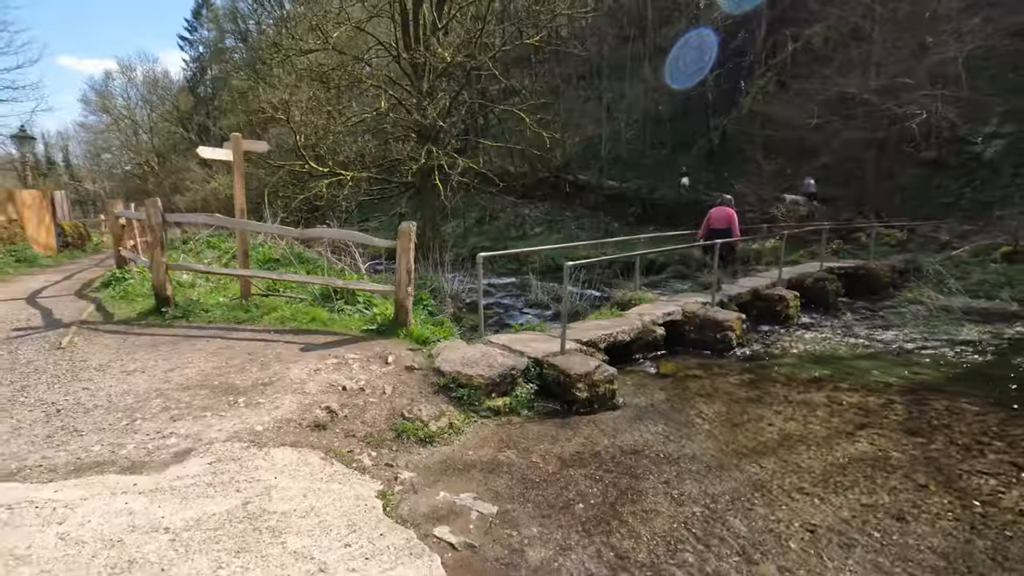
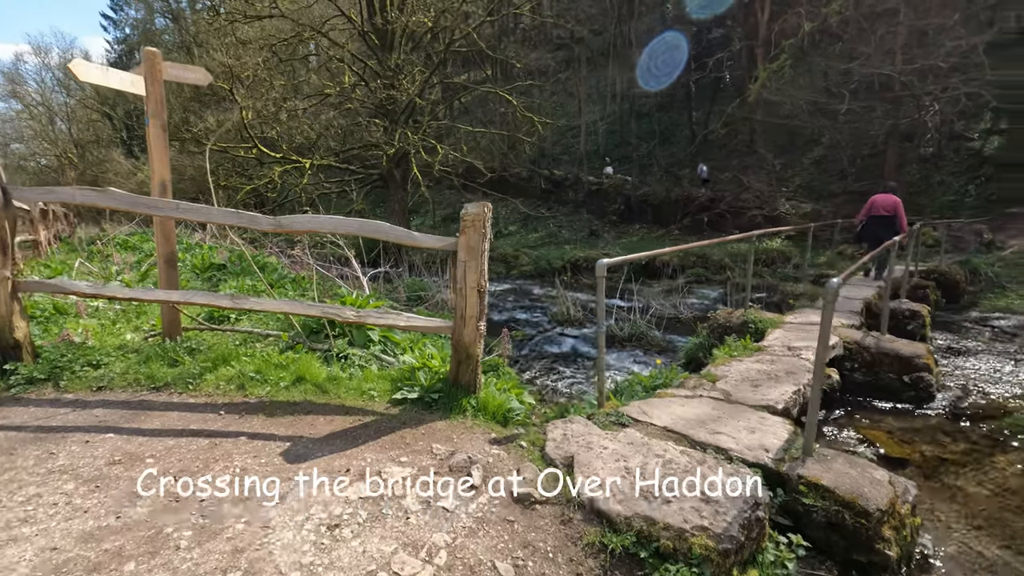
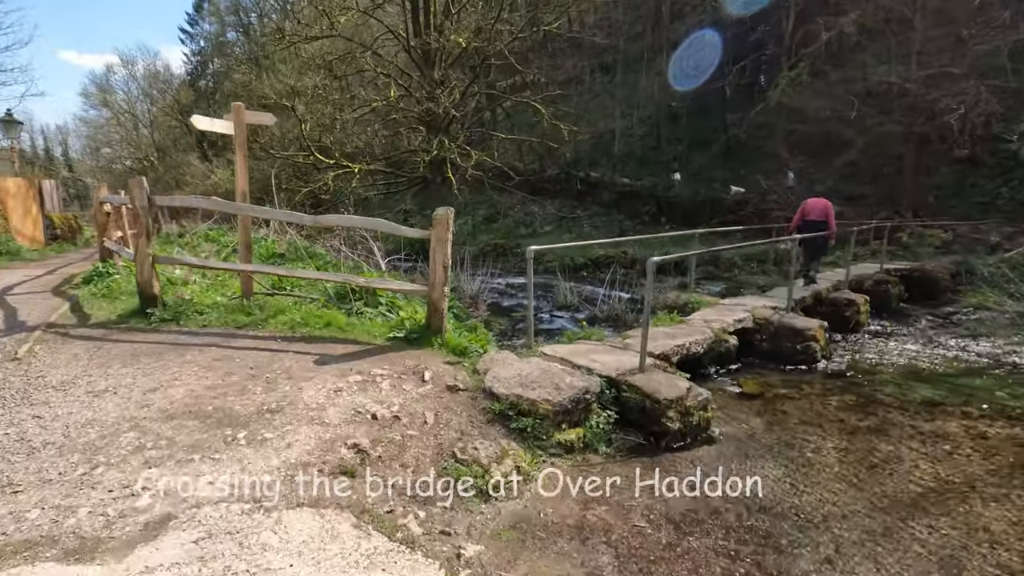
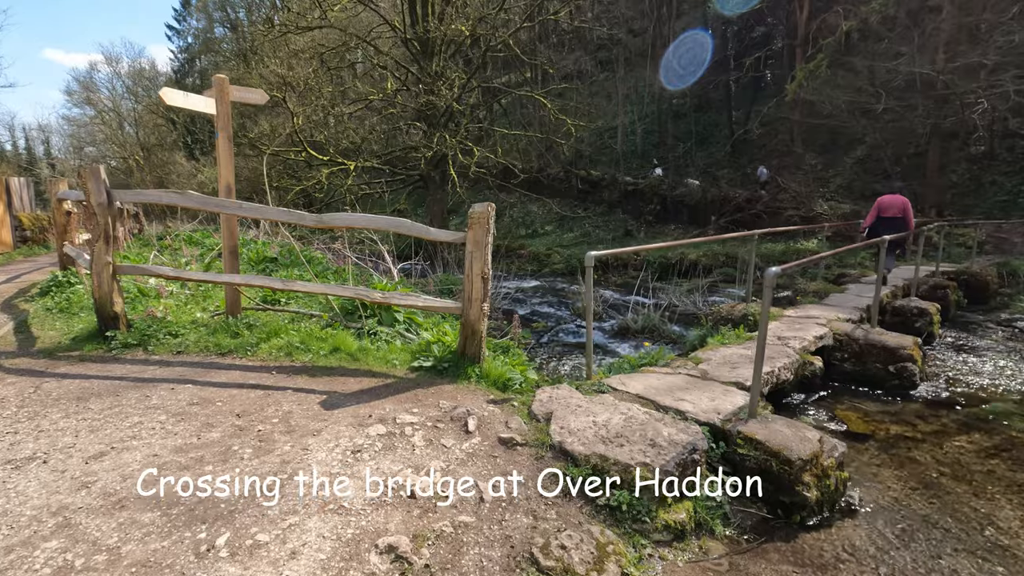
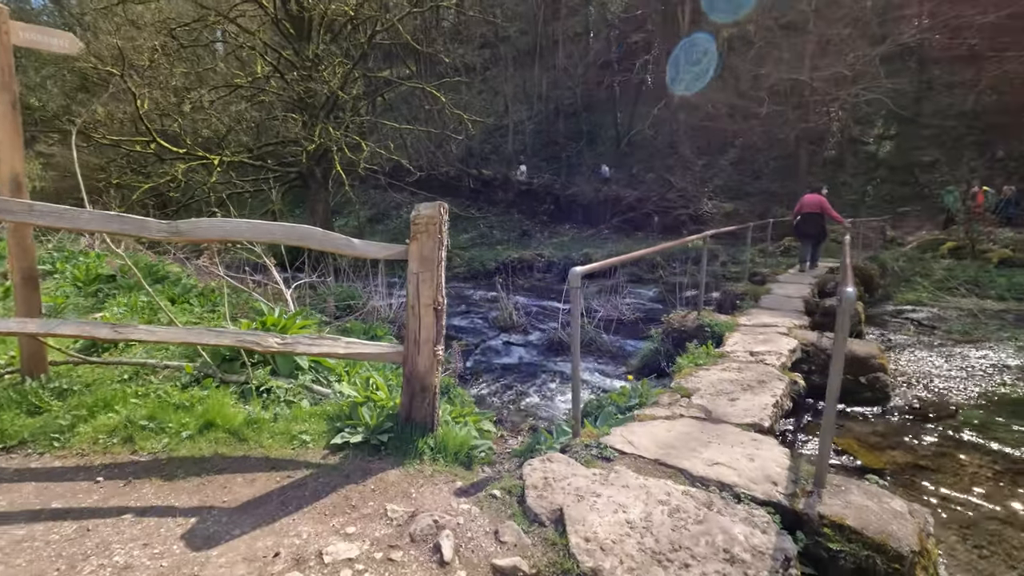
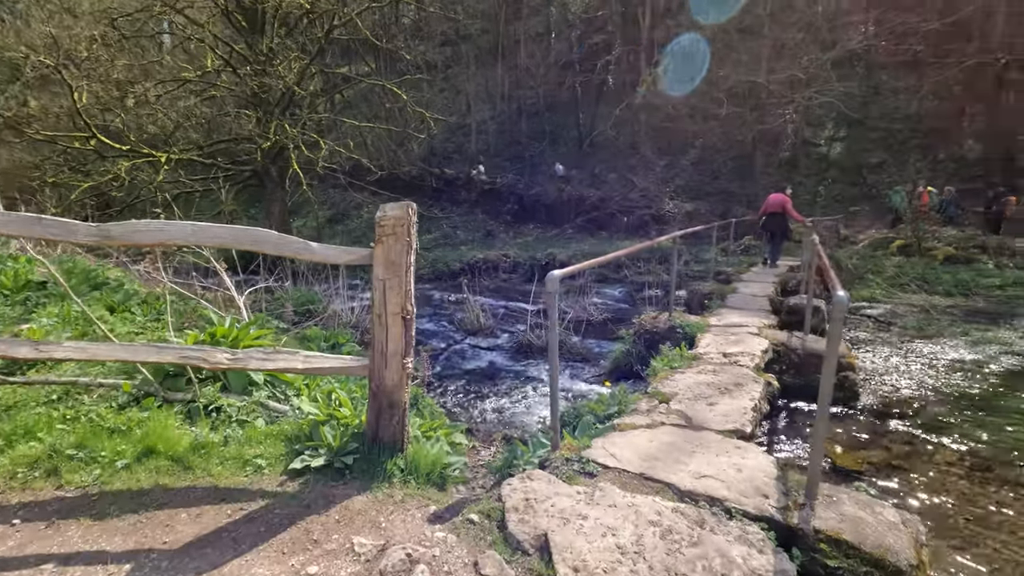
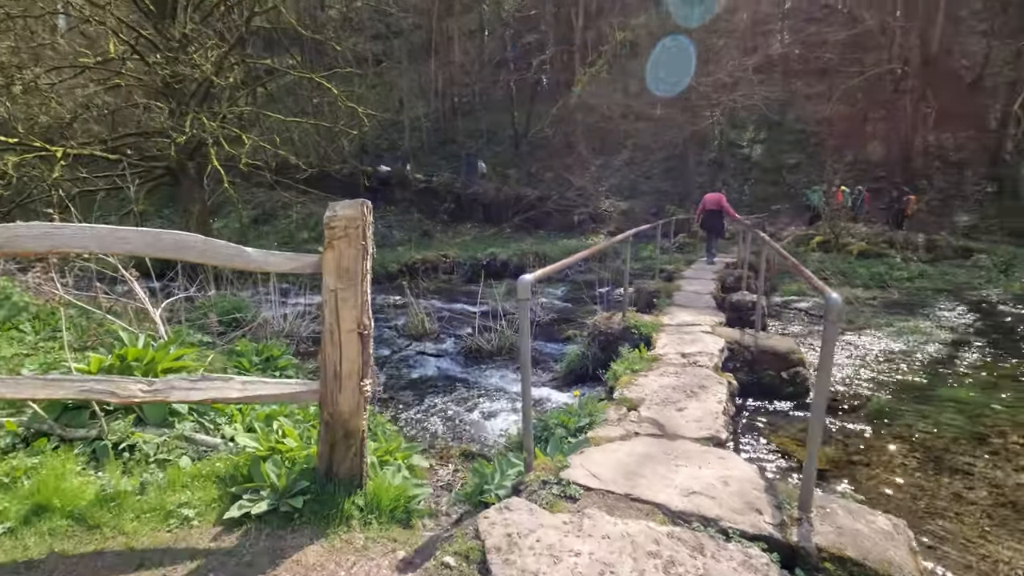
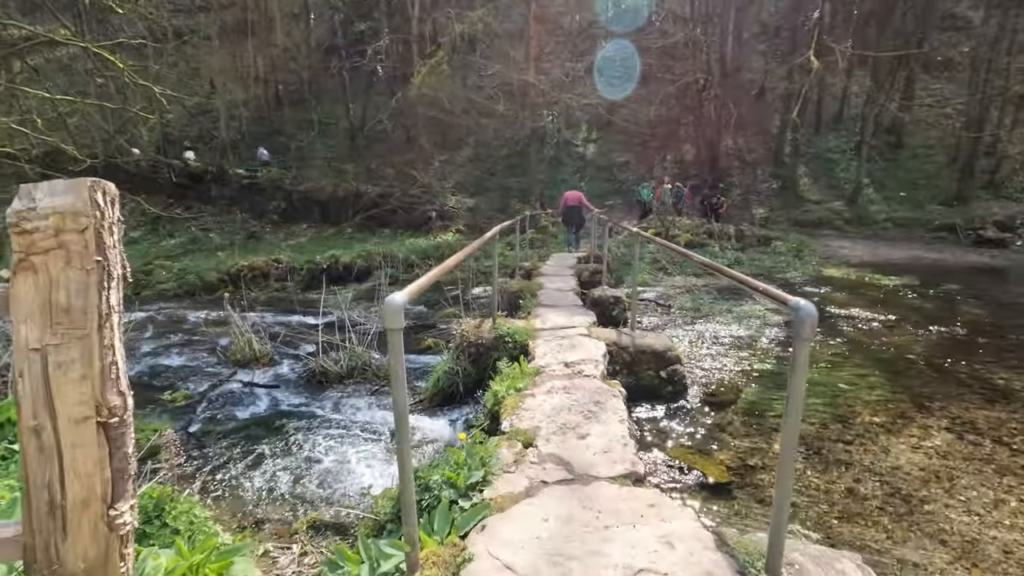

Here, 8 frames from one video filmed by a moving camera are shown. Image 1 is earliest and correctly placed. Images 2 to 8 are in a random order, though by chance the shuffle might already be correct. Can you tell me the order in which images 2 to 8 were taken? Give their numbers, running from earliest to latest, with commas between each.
3, 4, 2, 5, 6, 7, 8
